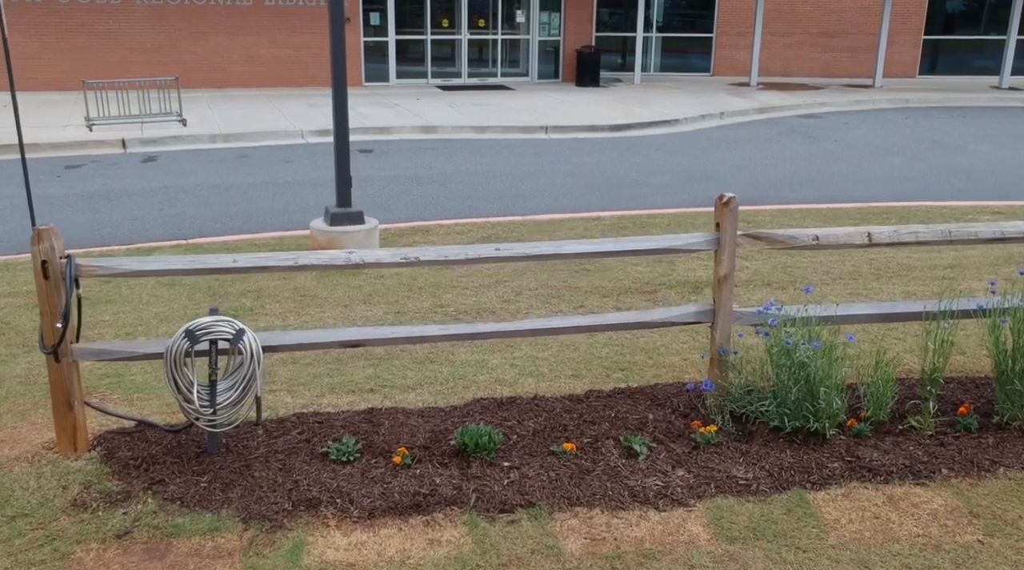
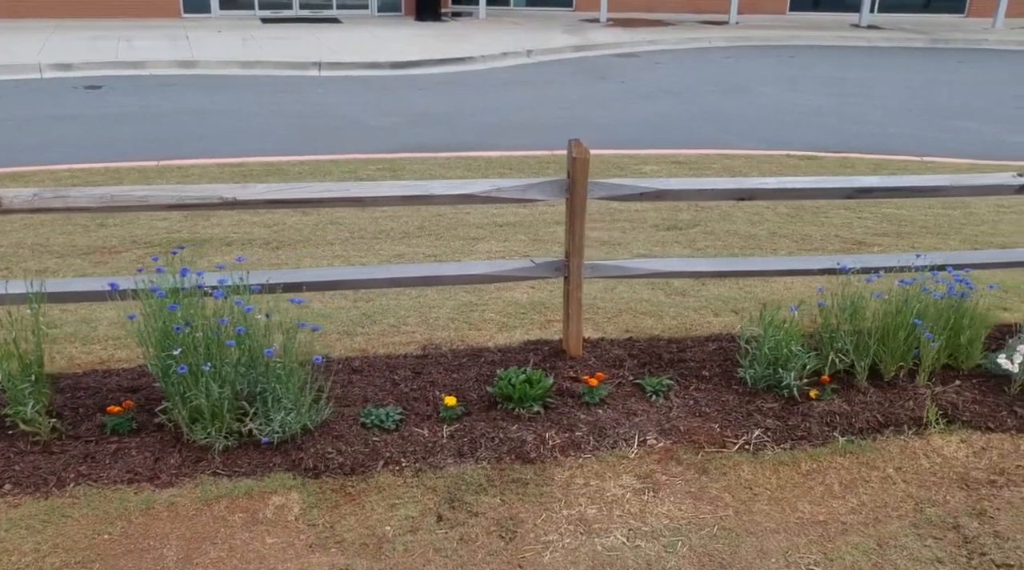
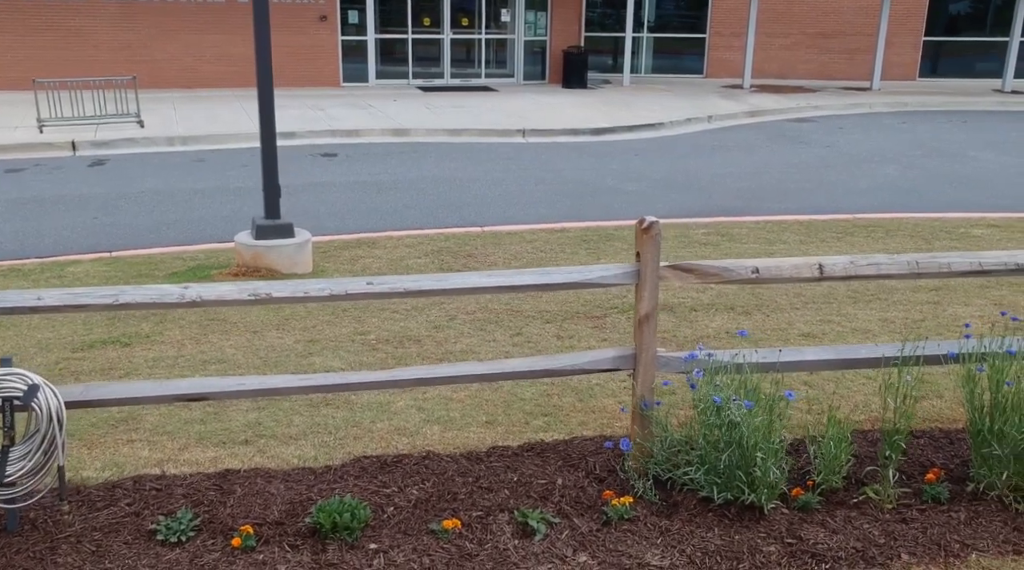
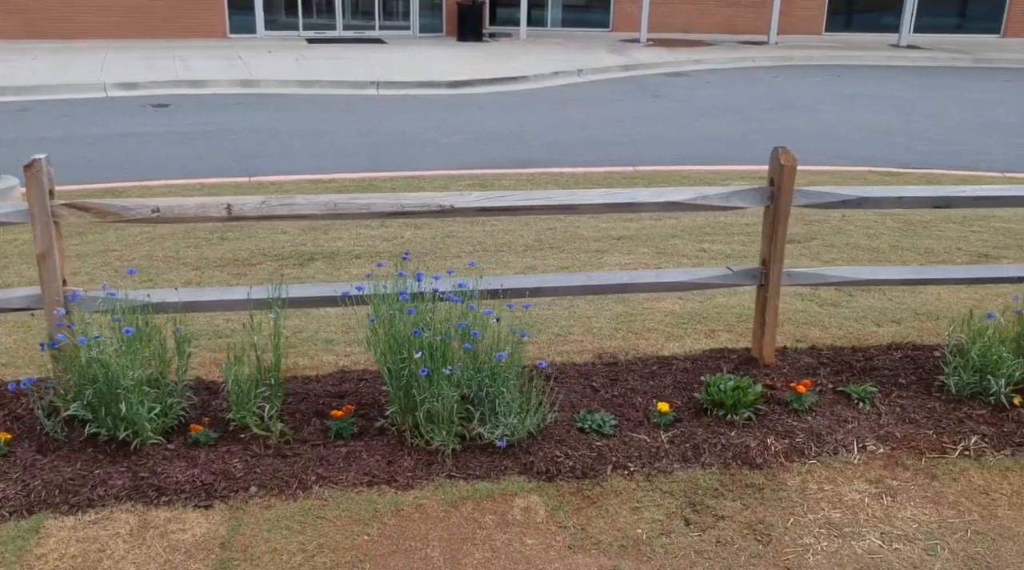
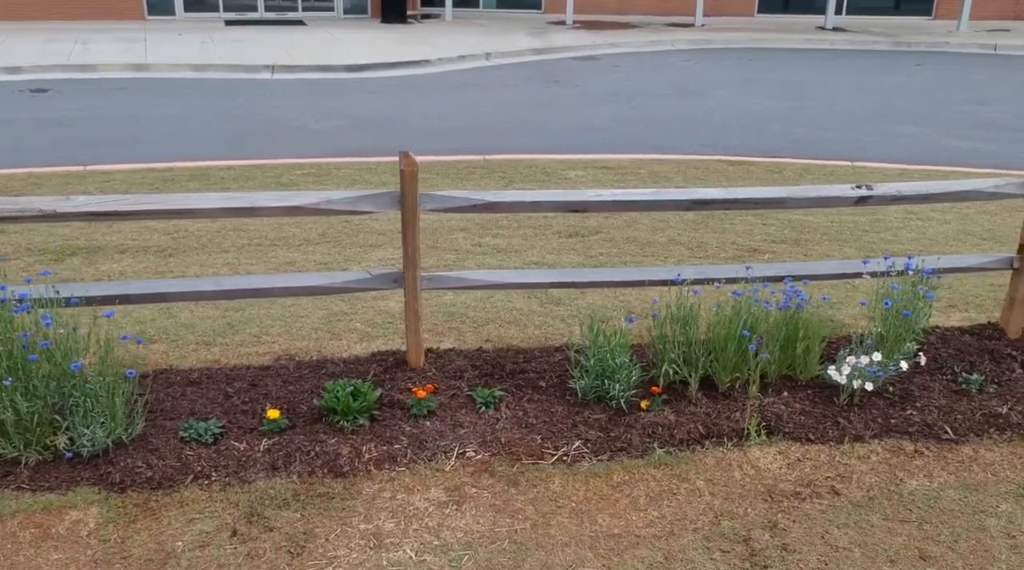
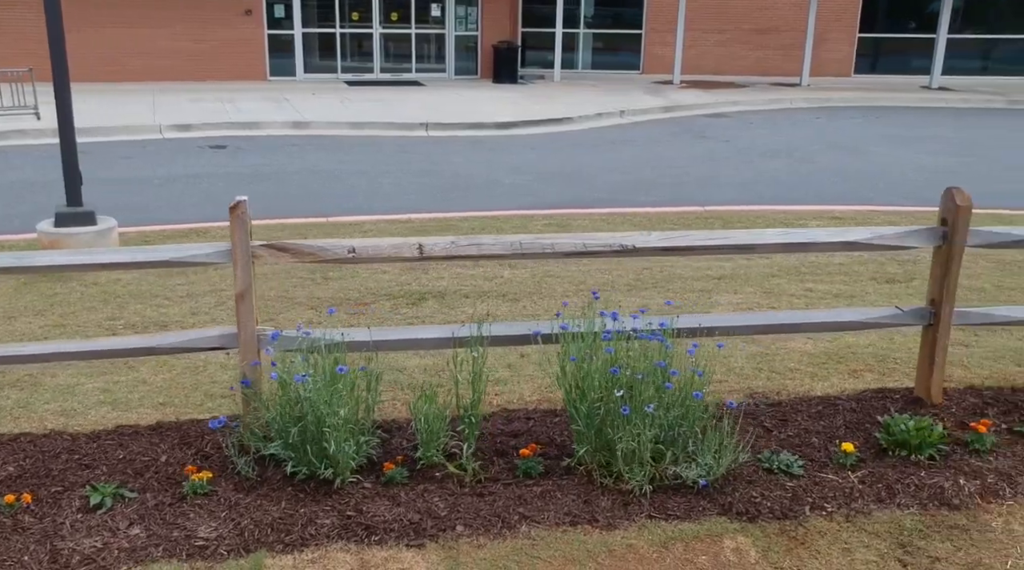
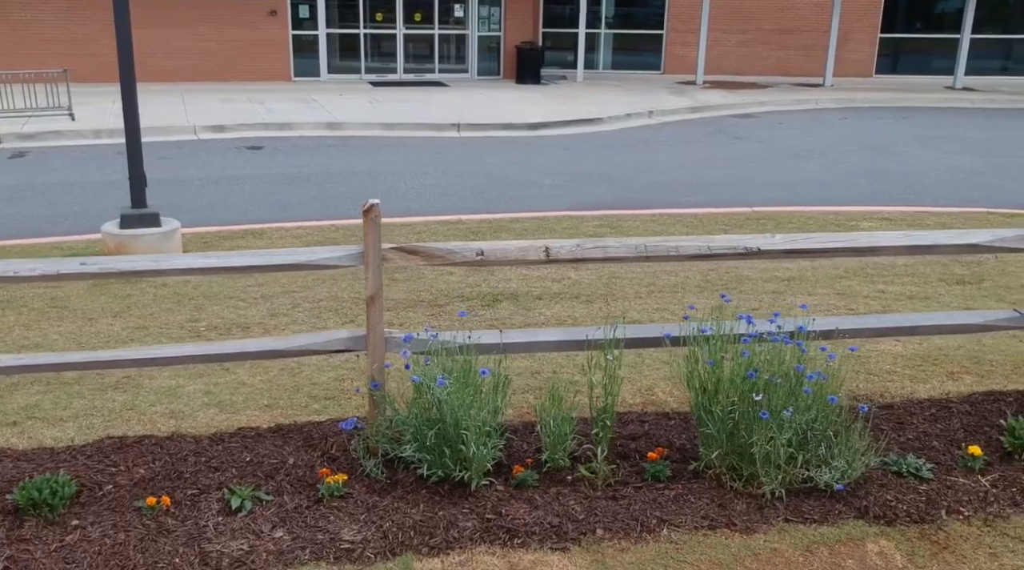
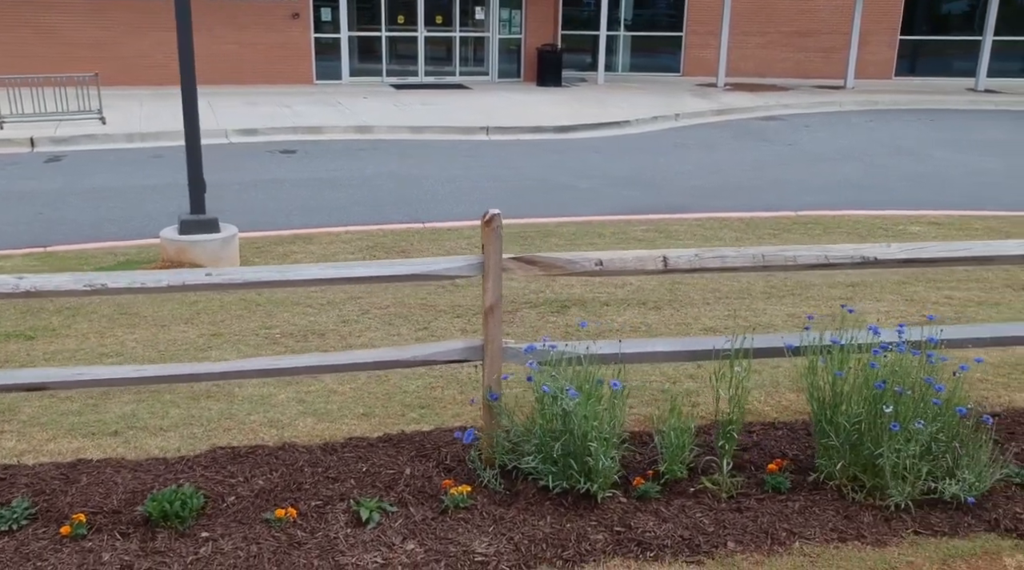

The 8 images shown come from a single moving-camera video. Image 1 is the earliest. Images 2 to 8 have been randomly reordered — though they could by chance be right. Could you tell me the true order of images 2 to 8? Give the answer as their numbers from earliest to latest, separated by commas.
3, 8, 7, 6, 4, 2, 5
